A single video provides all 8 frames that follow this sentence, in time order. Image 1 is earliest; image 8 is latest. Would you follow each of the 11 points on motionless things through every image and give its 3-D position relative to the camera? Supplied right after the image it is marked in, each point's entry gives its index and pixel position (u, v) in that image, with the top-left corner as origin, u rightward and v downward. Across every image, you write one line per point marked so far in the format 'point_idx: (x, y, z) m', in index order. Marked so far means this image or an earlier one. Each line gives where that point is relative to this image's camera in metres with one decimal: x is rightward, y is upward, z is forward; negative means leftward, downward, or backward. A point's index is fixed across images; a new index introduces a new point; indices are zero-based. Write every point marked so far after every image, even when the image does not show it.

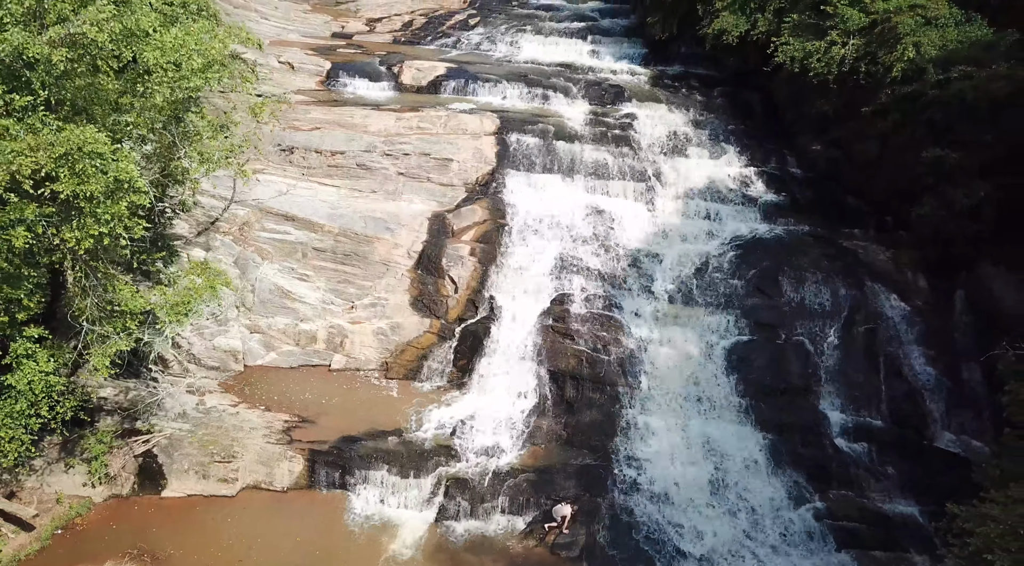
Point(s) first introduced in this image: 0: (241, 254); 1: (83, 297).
0: (-7.7, +0.8, +19.6) m
1: (-8.0, -0.3, +13.5) m
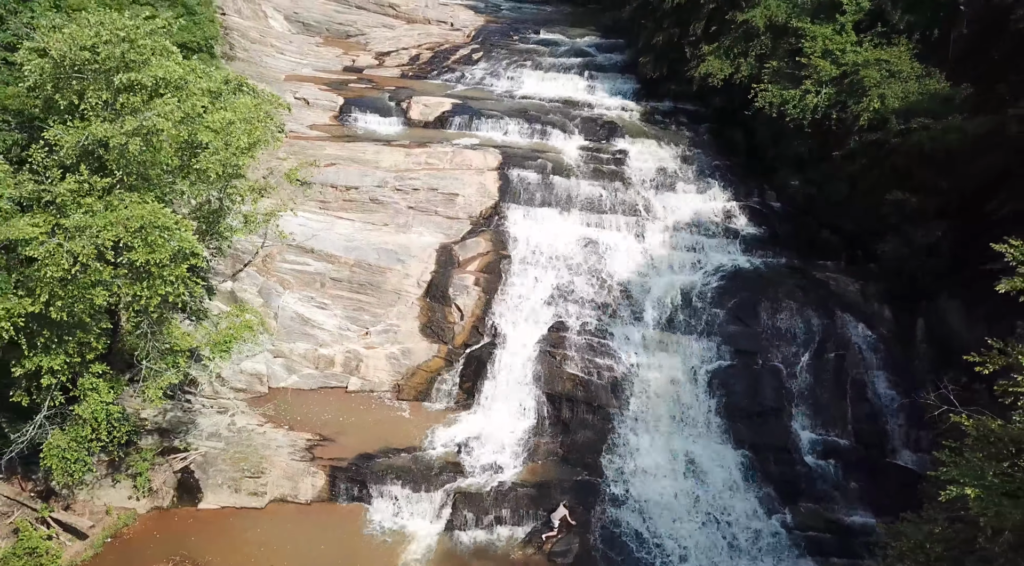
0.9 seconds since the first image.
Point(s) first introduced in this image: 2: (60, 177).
0: (-7.6, -0.1, +21.5) m
1: (-7.9, -1.2, +15.4) m
2: (-8.0, +1.9, +12.7) m
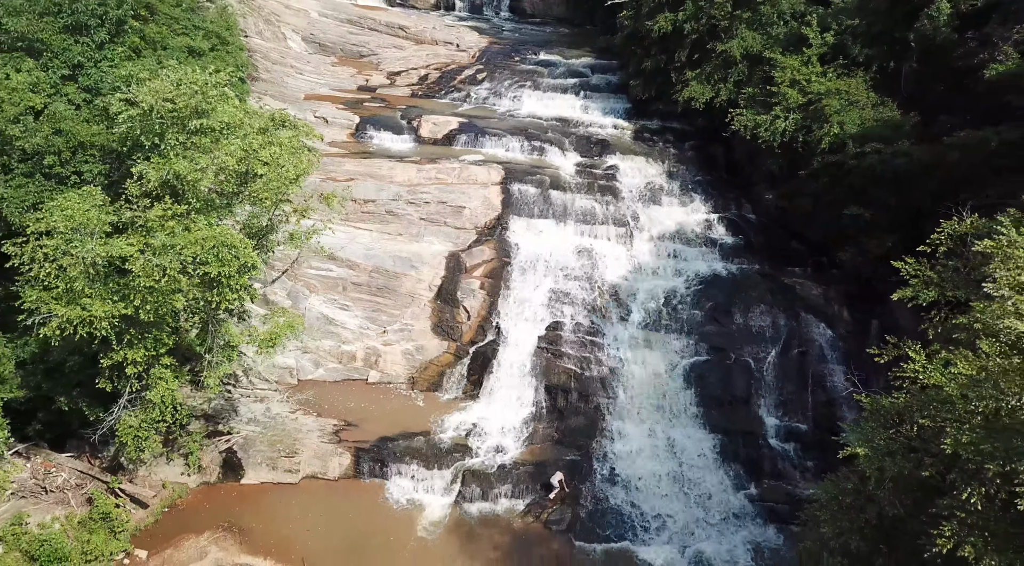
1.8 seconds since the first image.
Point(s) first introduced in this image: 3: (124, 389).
0: (-7.6, -0.2, +24.3) m
1: (-7.9, -1.3, +18.2) m
2: (-8.0, +1.8, +15.5) m
3: (-9.5, -2.6, +17.4) m
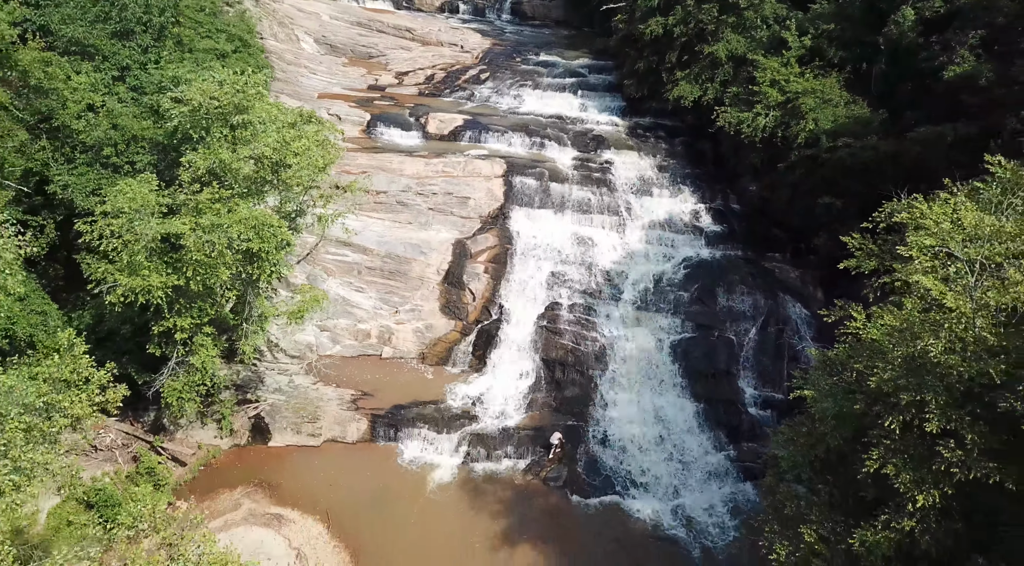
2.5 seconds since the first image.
0: (-7.5, +0.4, +26.5) m
1: (-7.8, -0.7, +20.4) m
2: (-7.9, +2.4, +17.7) m
3: (-9.5, -2.0, +19.6) m
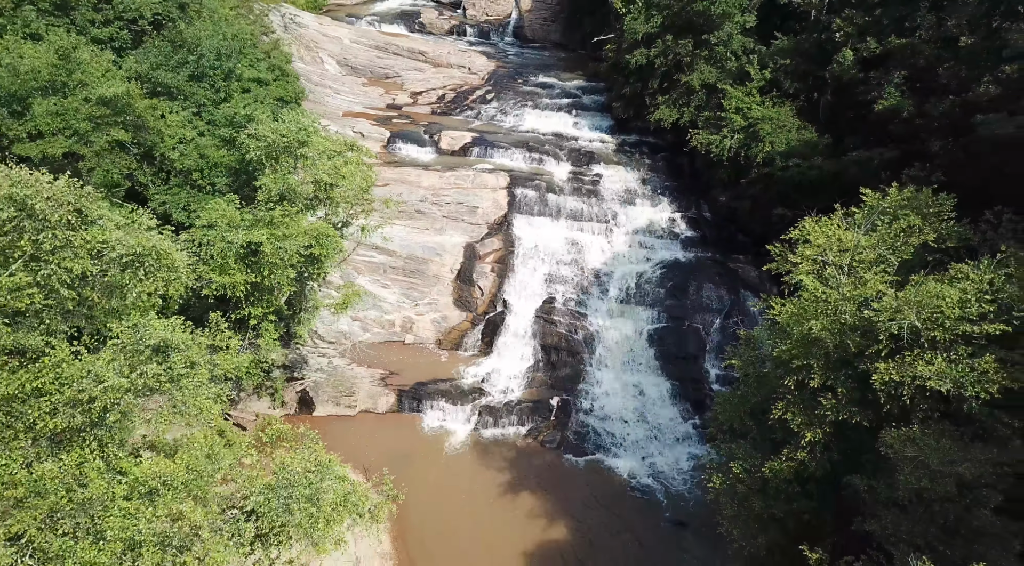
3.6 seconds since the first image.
0: (-7.4, +0.5, +31.4) m
1: (-7.7, -0.6, +25.3) m
2: (-7.8, +2.5, +22.6) m
3: (-9.4, -1.9, +24.5) m
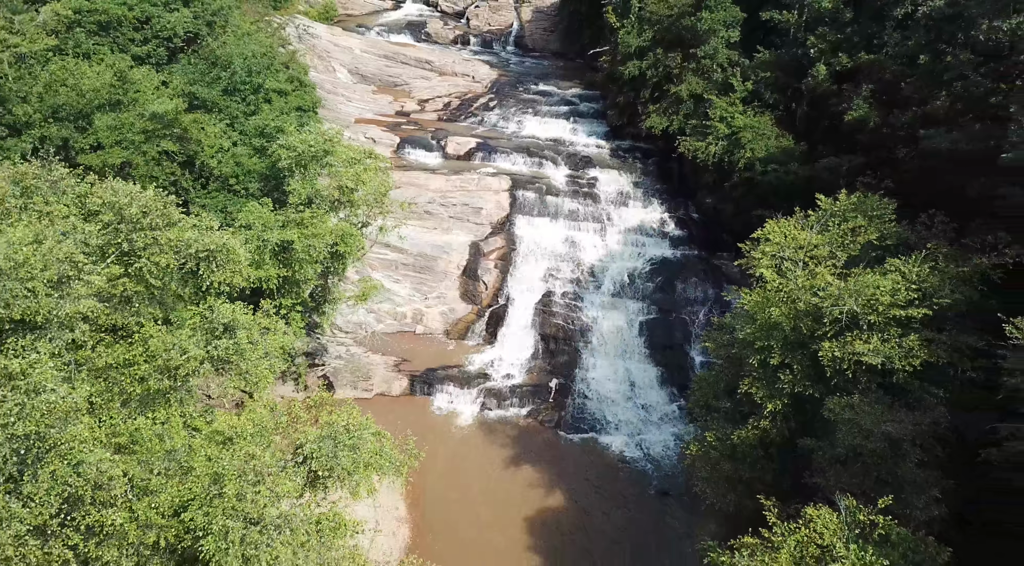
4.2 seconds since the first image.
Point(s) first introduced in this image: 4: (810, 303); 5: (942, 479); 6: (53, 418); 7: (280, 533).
0: (-7.3, +0.8, +34.2) m
1: (-7.6, -0.4, +28.2) m
2: (-7.7, +2.7, +25.4) m
3: (-9.3, -1.7, +27.3) m
4: (+8.0, -0.5, +18.9) m
5: (+10.2, -4.6, +16.7) m
6: (-7.9, -2.3, +12.3) m
7: (-4.5, -4.9, +14.1) m
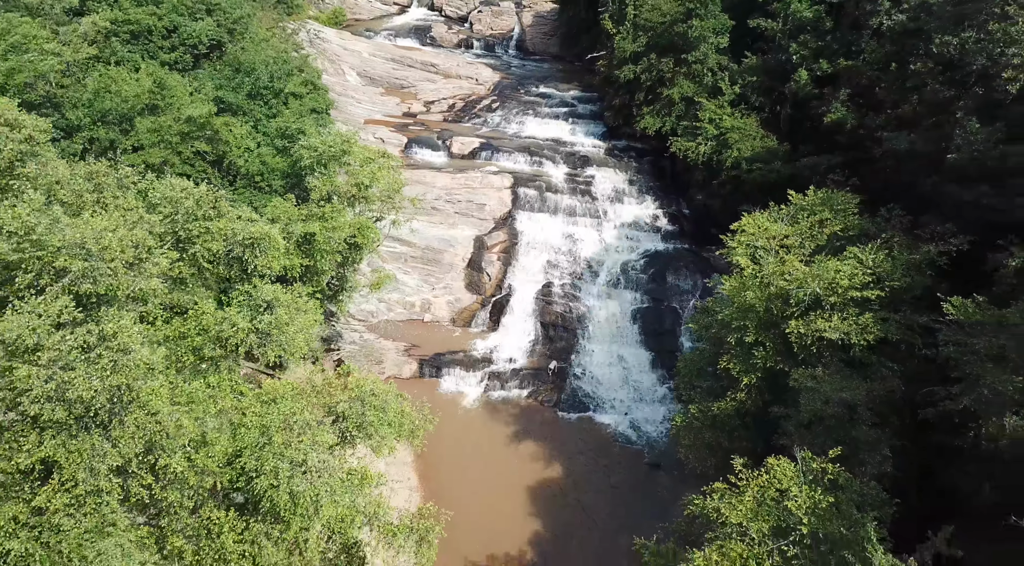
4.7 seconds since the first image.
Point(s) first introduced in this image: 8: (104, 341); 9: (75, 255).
0: (-7.2, +1.2, +36.6) m
1: (-7.5, +0.1, +30.5) m
2: (-7.6, +3.1, +27.8) m
3: (-9.2, -1.2, +29.7) m
4: (+8.1, -0.1, +21.3) m
5: (+10.3, -4.2, +19.0) m
6: (-7.8, -1.9, +14.7) m
7: (-4.4, -4.5, +16.5) m
8: (-8.6, -1.2, +14.7) m
9: (-9.5, +0.7, +15.5) m
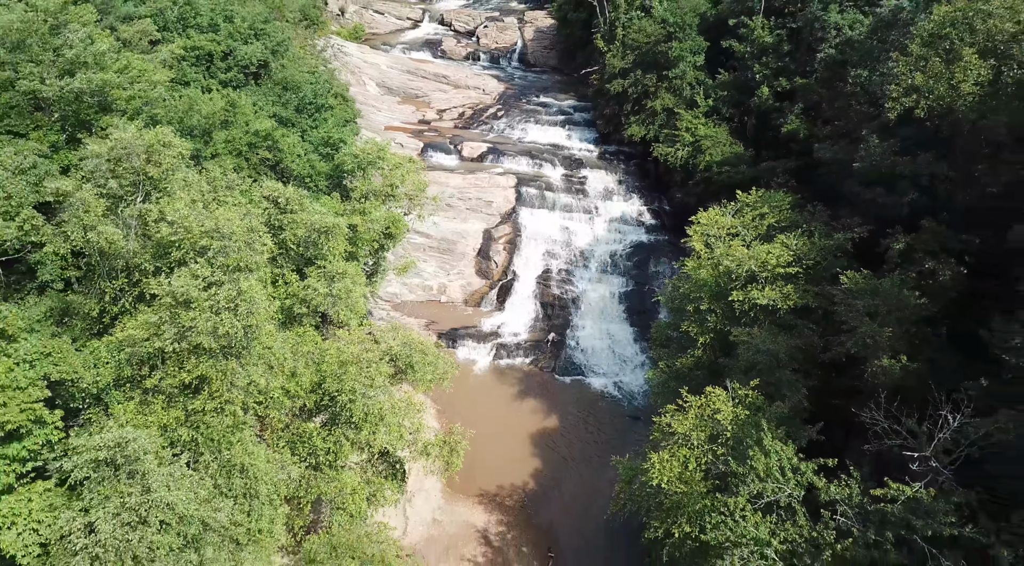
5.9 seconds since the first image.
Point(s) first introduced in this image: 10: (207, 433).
0: (-7.0, +2.1, +42.7) m
1: (-7.3, +0.9, +36.6) m
2: (-7.4, +4.0, +33.9) m
3: (-8.9, -0.4, +35.8) m
4: (+8.3, +0.6, +27.3) m
5: (+10.5, -3.4, +25.1) m
6: (-7.6, -1.1, +20.8) m
7: (-4.1, -3.7, +22.6) m
8: (-8.3, -0.4, +20.8) m
9: (-9.3, +1.5, +21.6) m
10: (-8.5, -4.2, +19.5) m
